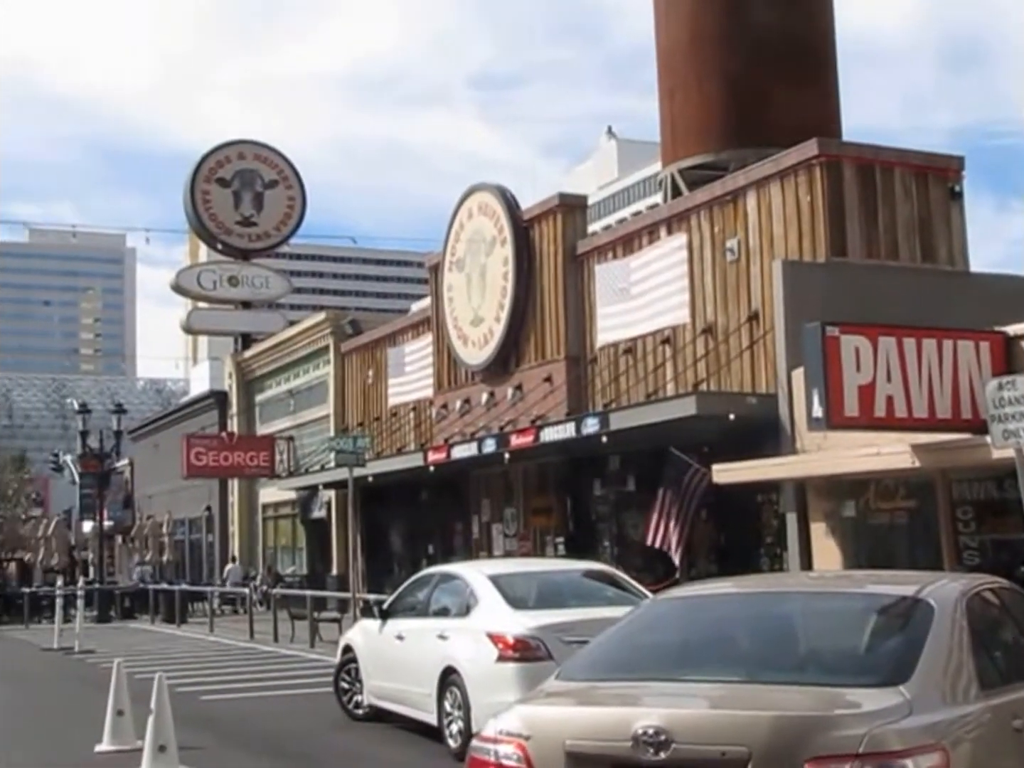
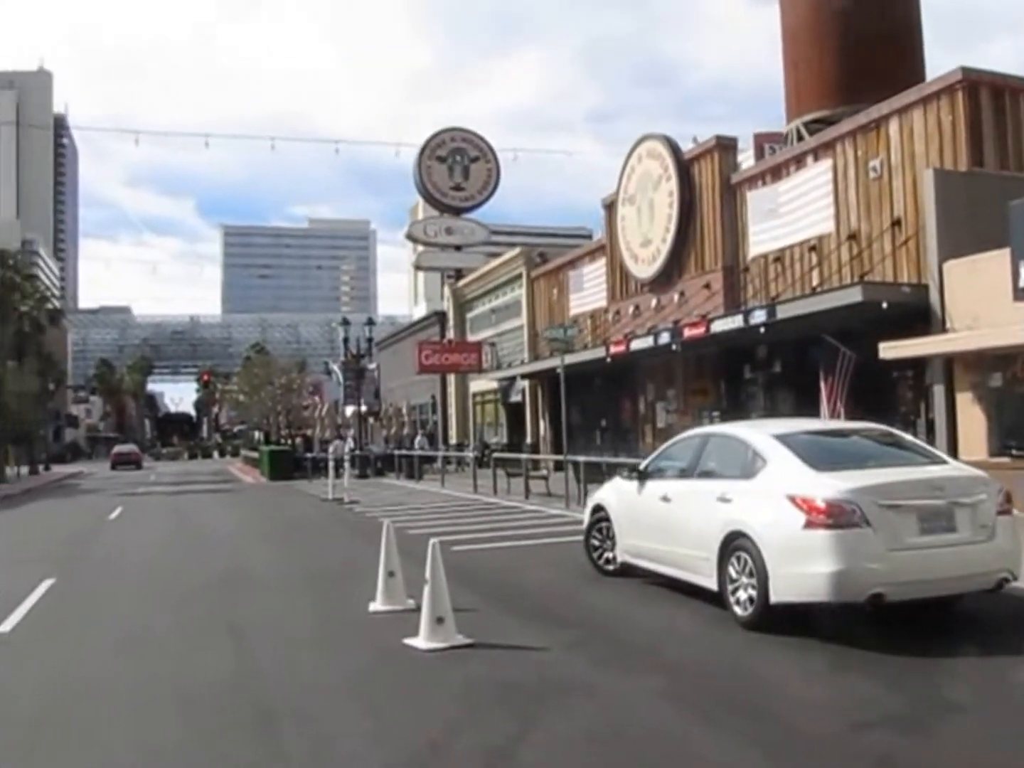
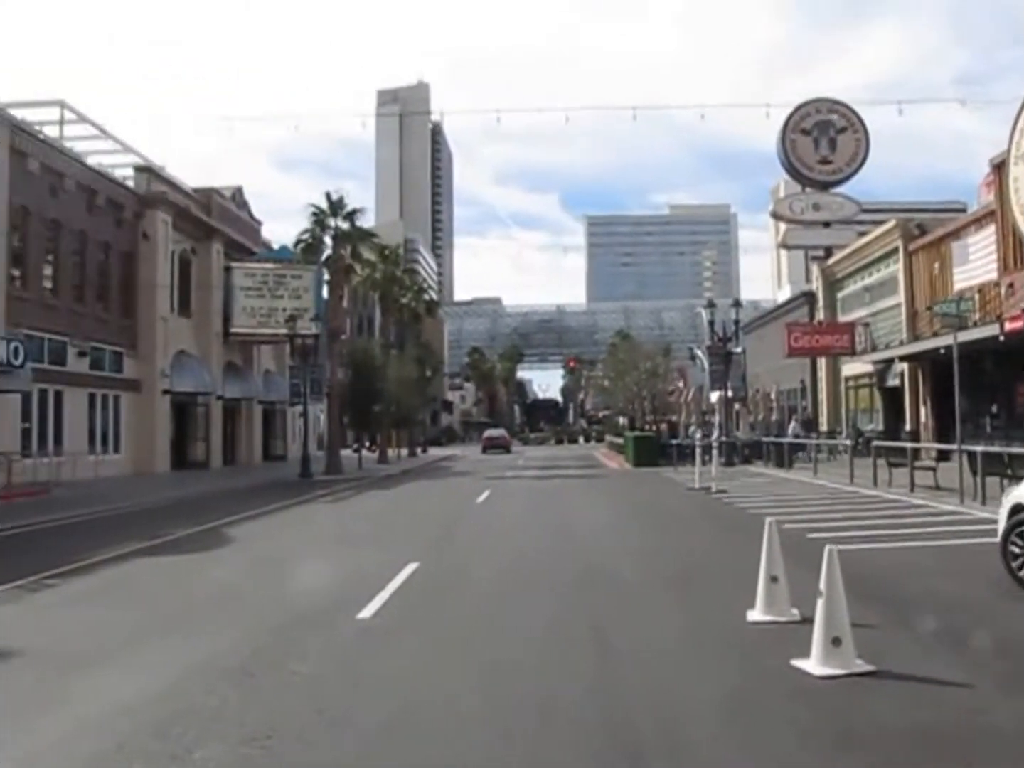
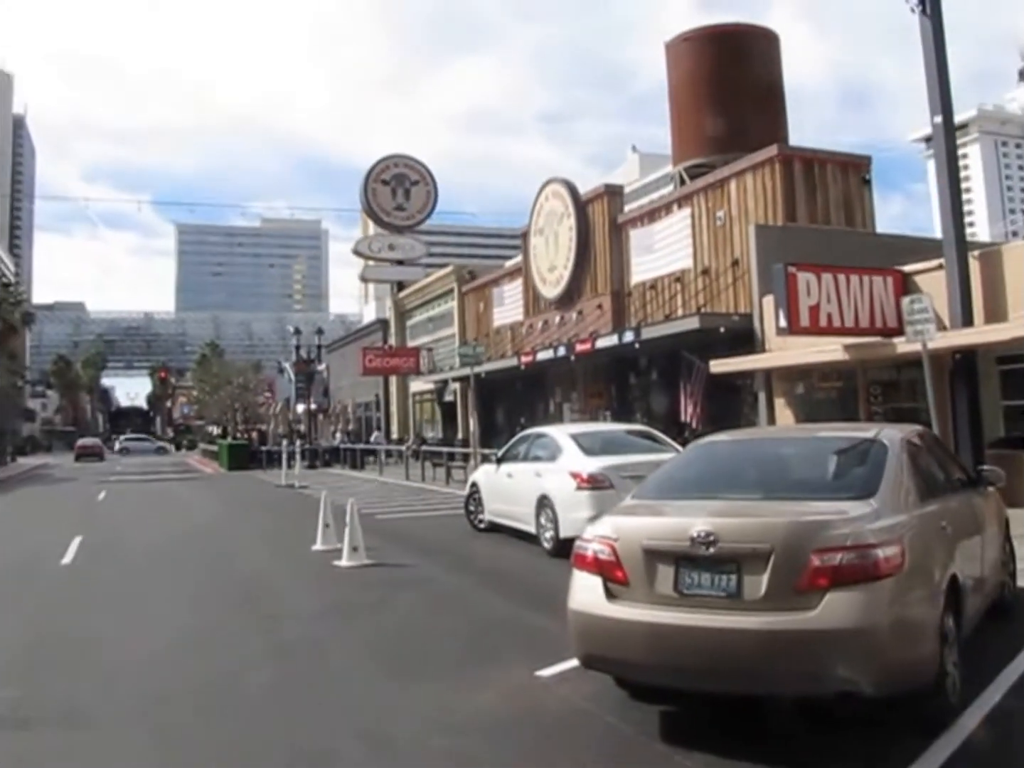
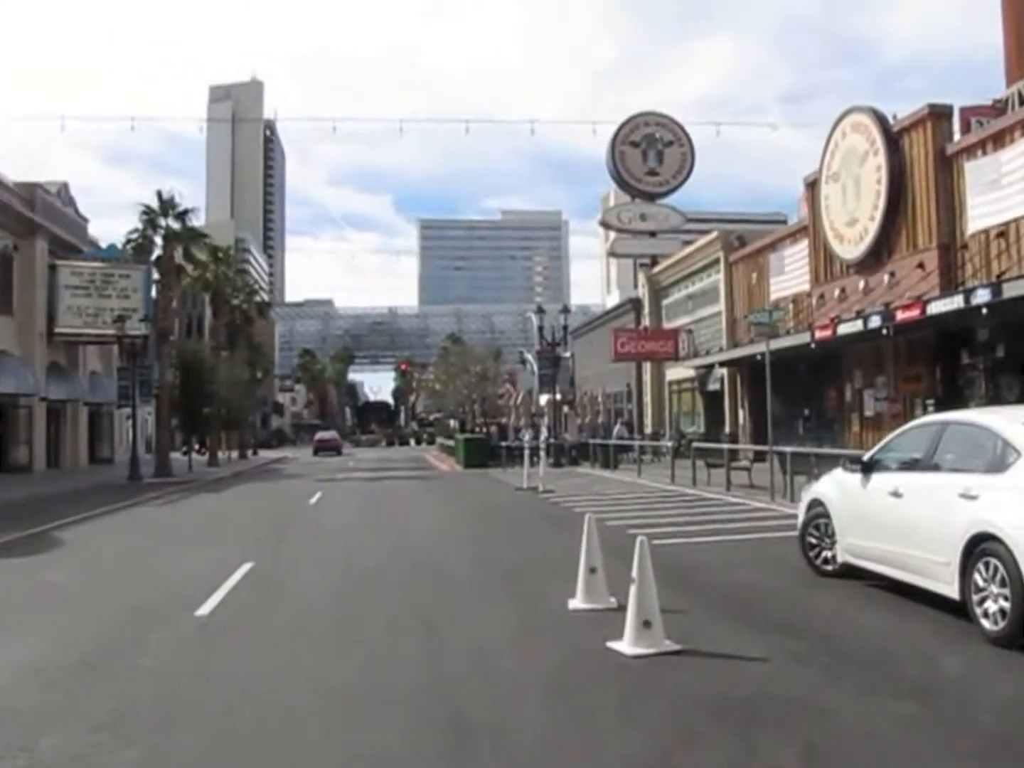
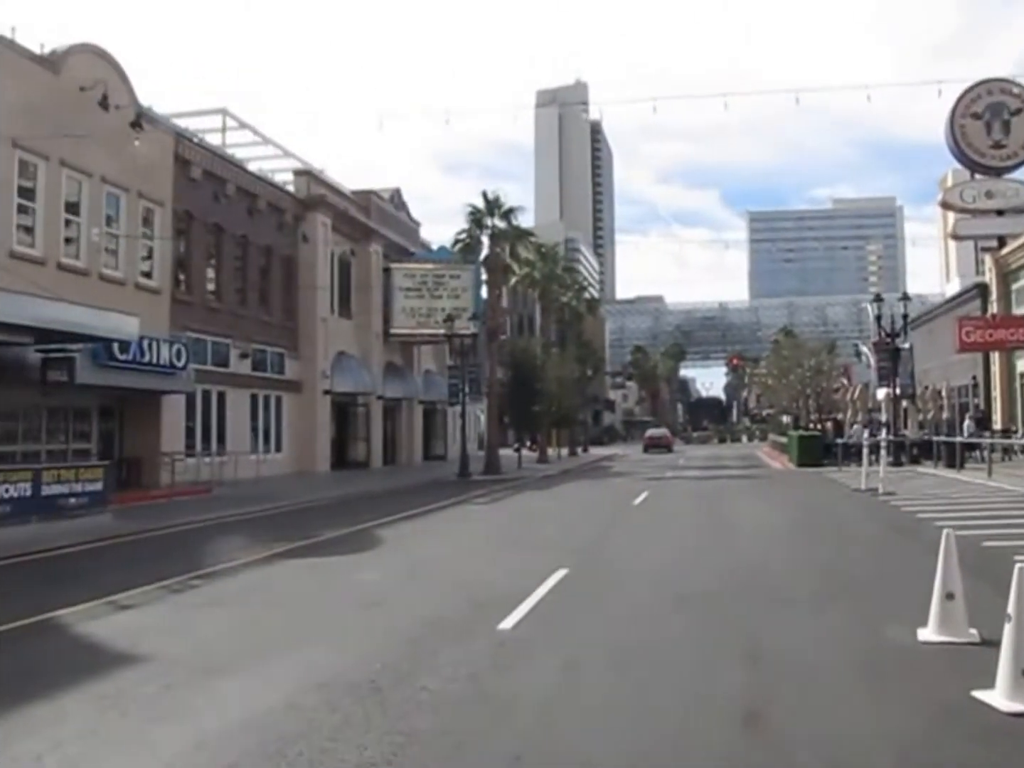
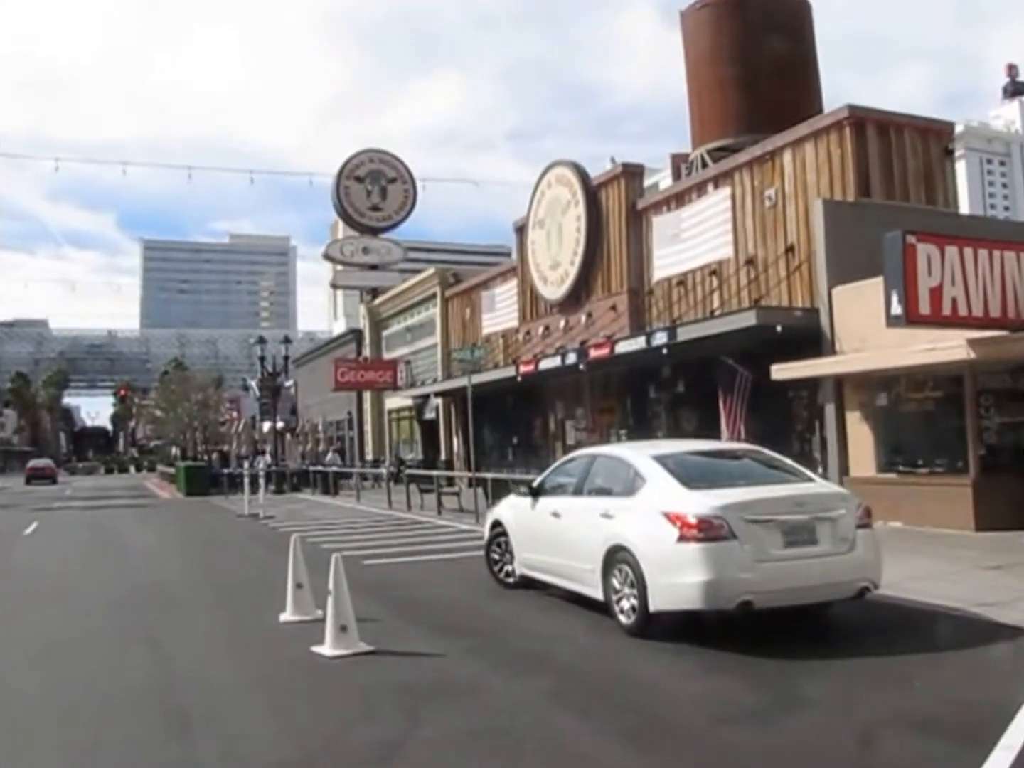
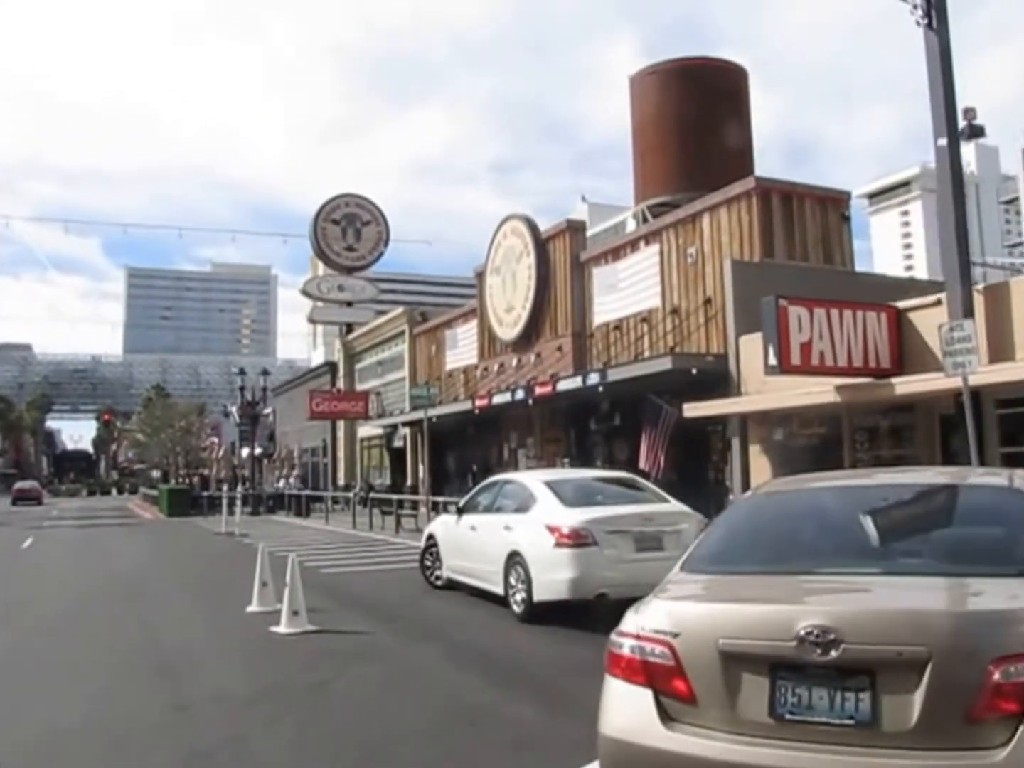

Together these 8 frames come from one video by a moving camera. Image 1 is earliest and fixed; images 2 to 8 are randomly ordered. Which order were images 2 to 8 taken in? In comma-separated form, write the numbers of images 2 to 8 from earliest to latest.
4, 8, 7, 2, 5, 3, 6
